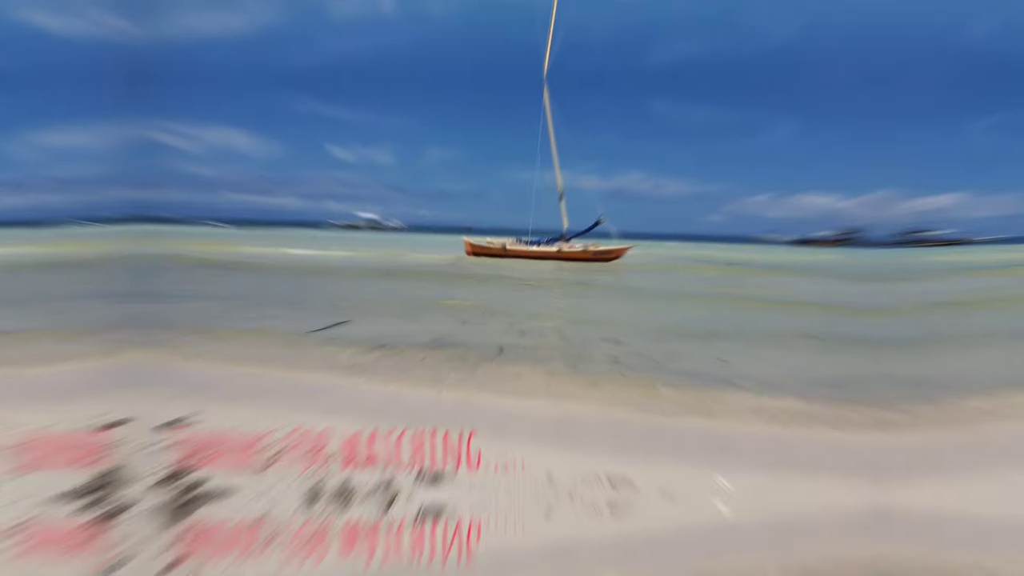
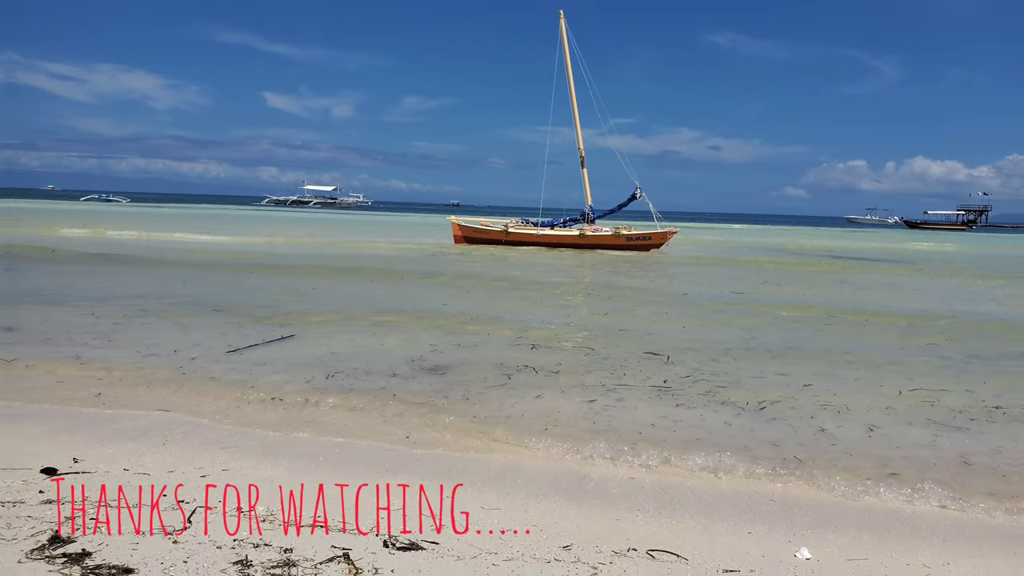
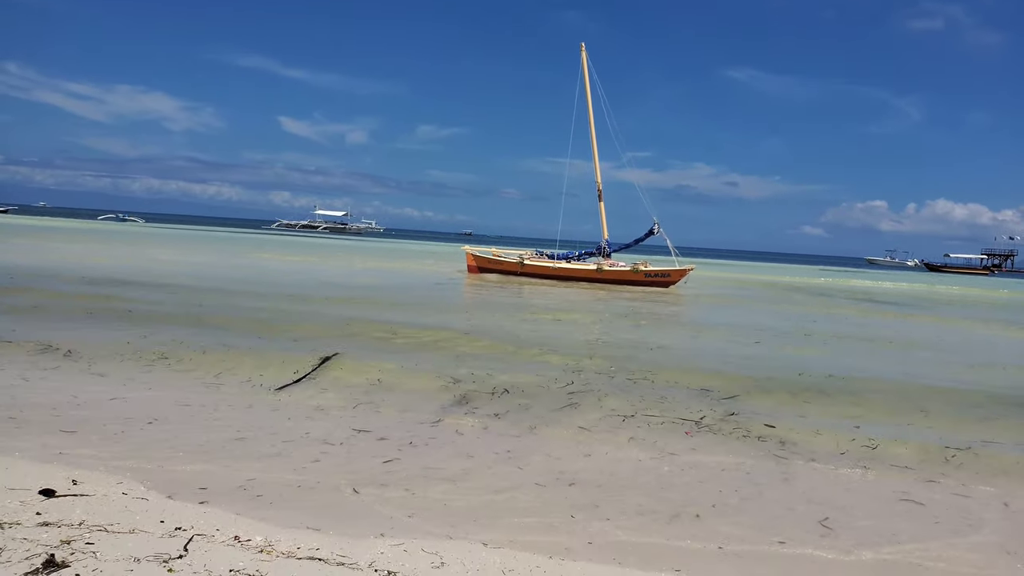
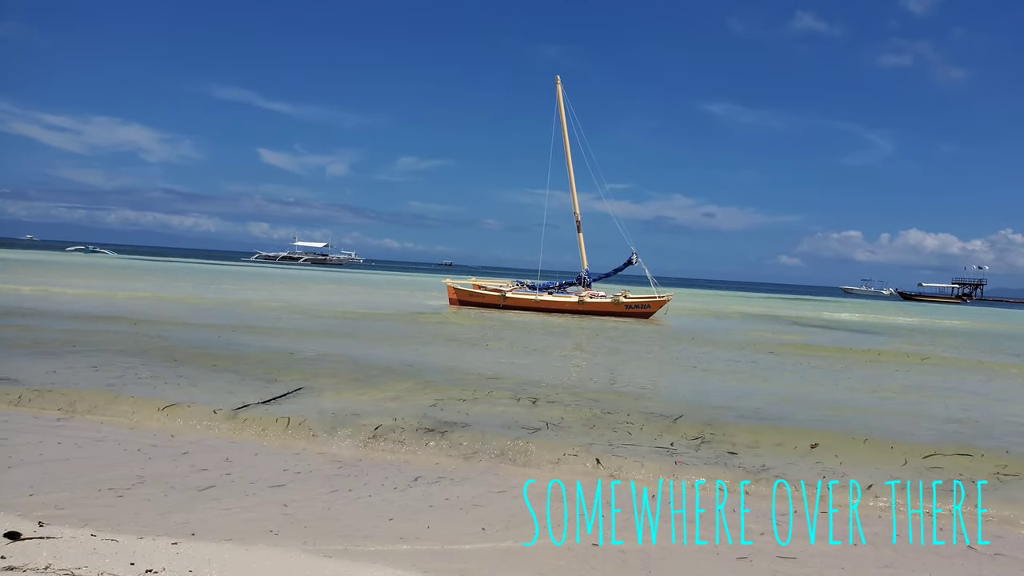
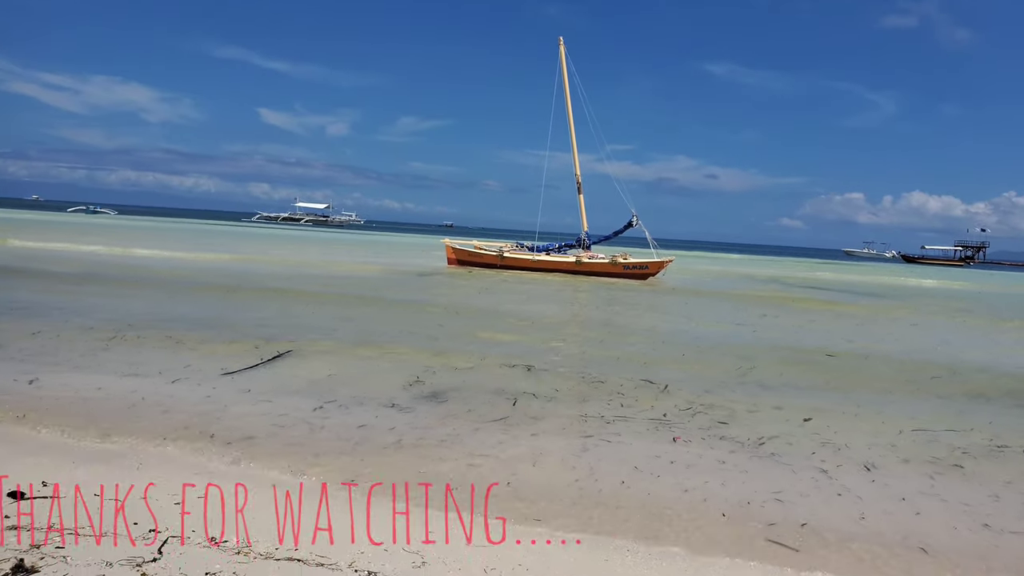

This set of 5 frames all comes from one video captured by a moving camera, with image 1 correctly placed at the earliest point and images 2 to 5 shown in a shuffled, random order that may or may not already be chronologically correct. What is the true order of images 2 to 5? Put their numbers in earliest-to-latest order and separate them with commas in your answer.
2, 5, 4, 3
